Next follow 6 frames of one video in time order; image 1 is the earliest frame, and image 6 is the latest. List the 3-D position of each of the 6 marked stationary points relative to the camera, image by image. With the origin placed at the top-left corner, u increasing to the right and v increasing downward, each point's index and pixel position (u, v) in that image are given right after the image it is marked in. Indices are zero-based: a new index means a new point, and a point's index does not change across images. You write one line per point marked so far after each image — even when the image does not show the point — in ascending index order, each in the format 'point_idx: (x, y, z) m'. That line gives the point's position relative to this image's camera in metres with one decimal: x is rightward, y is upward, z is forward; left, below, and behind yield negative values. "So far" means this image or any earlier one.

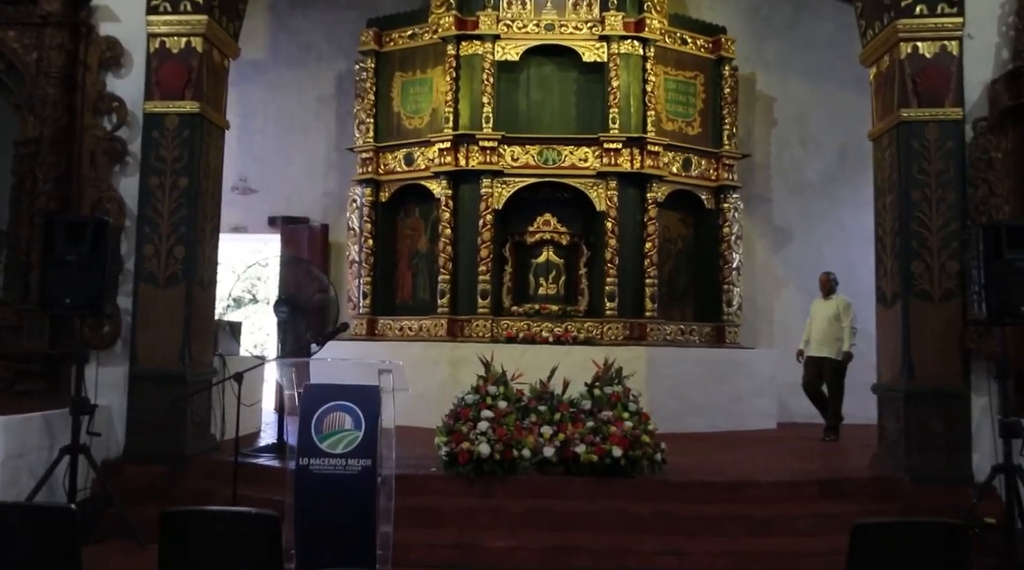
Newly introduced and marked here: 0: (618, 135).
0: (+1.0, +1.4, +7.5) m
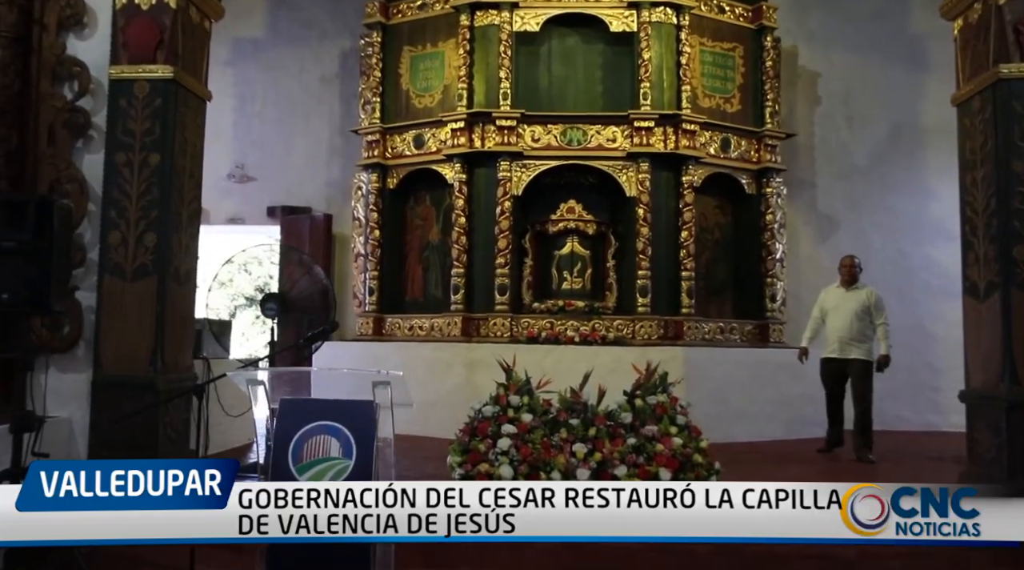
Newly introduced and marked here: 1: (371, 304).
0: (+1.2, +1.5, +6.8) m
1: (-1.3, -0.2, +7.3) m
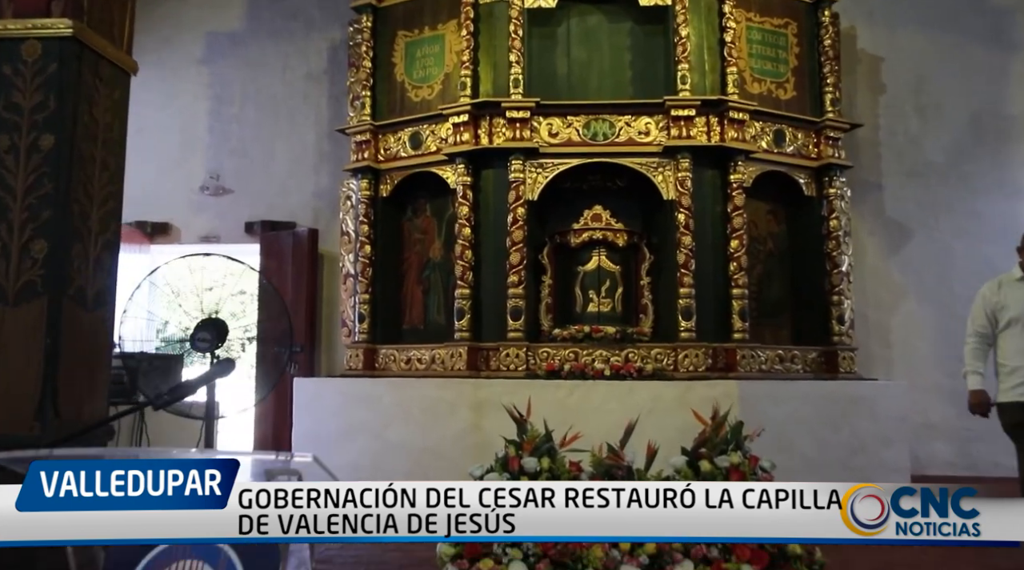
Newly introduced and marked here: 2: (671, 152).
0: (+1.3, +1.3, +5.6) m
1: (-1.2, -0.4, +6.2) m
2: (+1.2, +1.0, +5.7) m
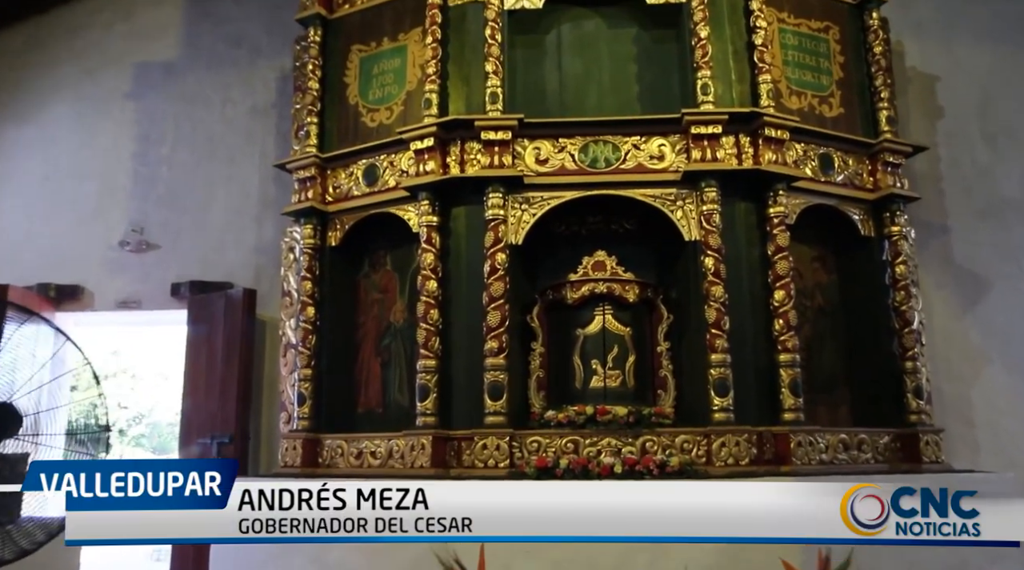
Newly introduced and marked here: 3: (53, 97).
0: (+1.1, +1.0, +4.4) m
1: (-1.3, -0.8, +4.8) m
2: (+1.0, +0.6, +4.5) m
3: (-3.7, +1.5, +6.3) m
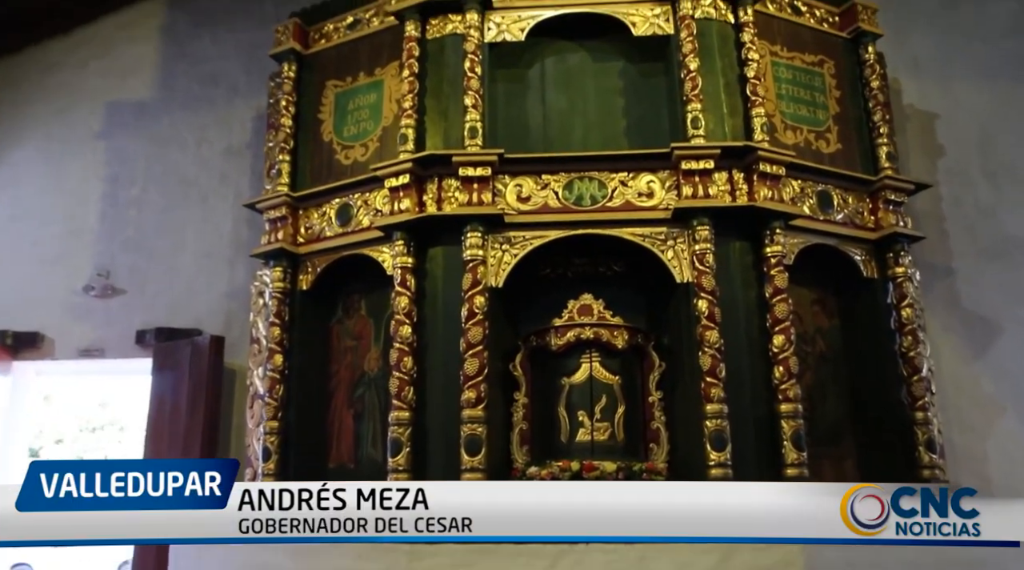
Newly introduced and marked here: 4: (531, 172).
0: (+1.0, +0.7, +4.2) m
1: (-1.4, -1.1, +4.5) m
2: (+0.9, +0.4, +4.2) m
3: (-3.8, +1.1, +6.0) m
4: (+0.1, +0.6, +4.4) m
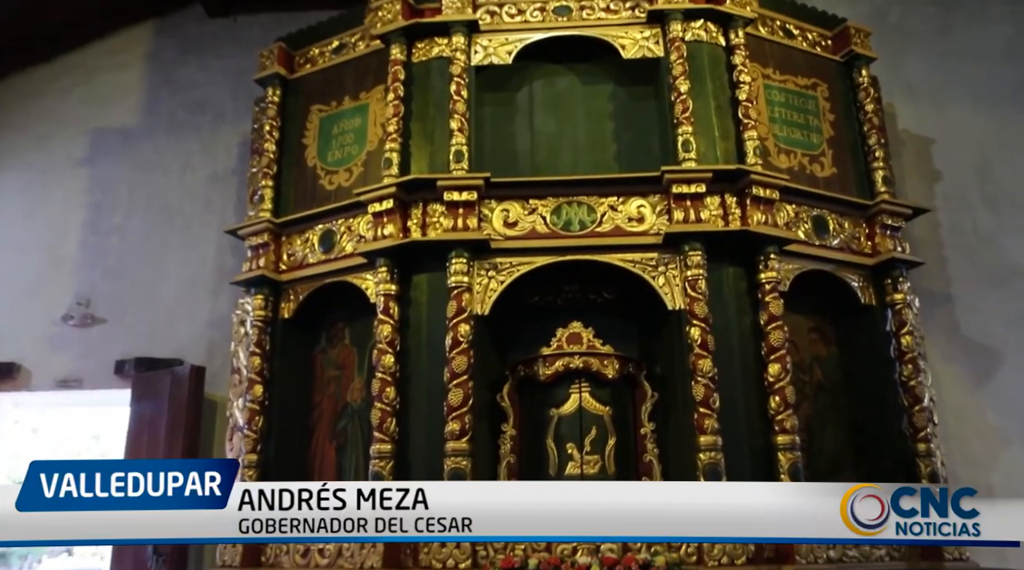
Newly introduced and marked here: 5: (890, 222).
0: (+1.0, +0.6, +4.1) m
1: (-1.5, -1.2, +4.3) m
2: (+0.8, +0.2, +4.1) m
3: (-3.8, +0.9, +5.9) m
4: (0.0, +0.5, +4.2) m
5: (+2.2, +0.4, +4.5) m
